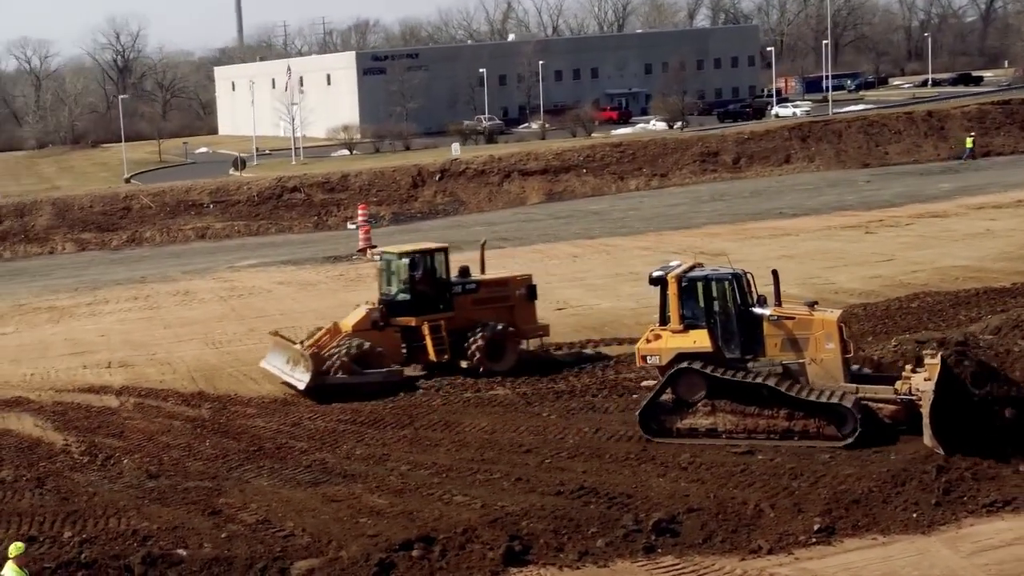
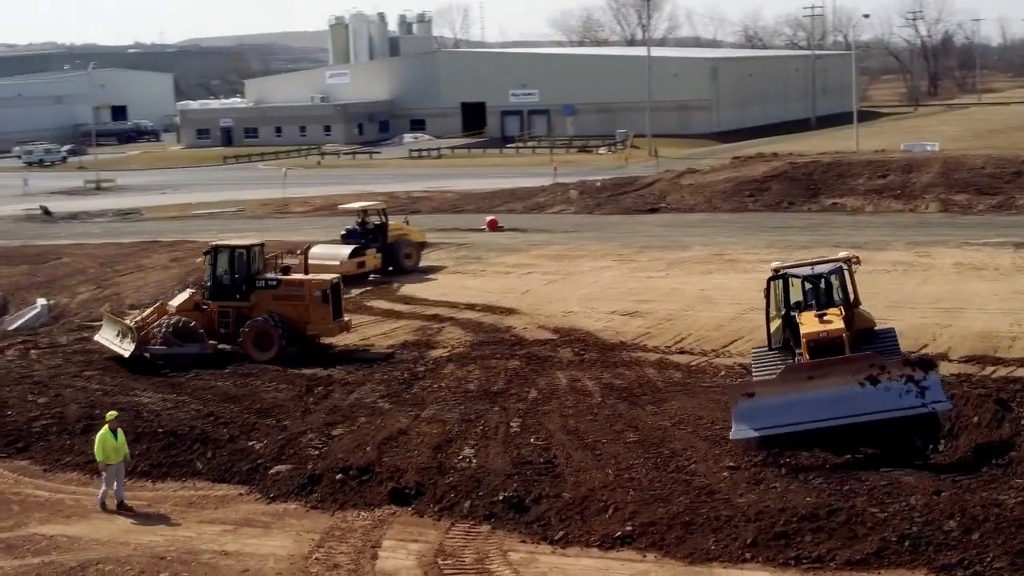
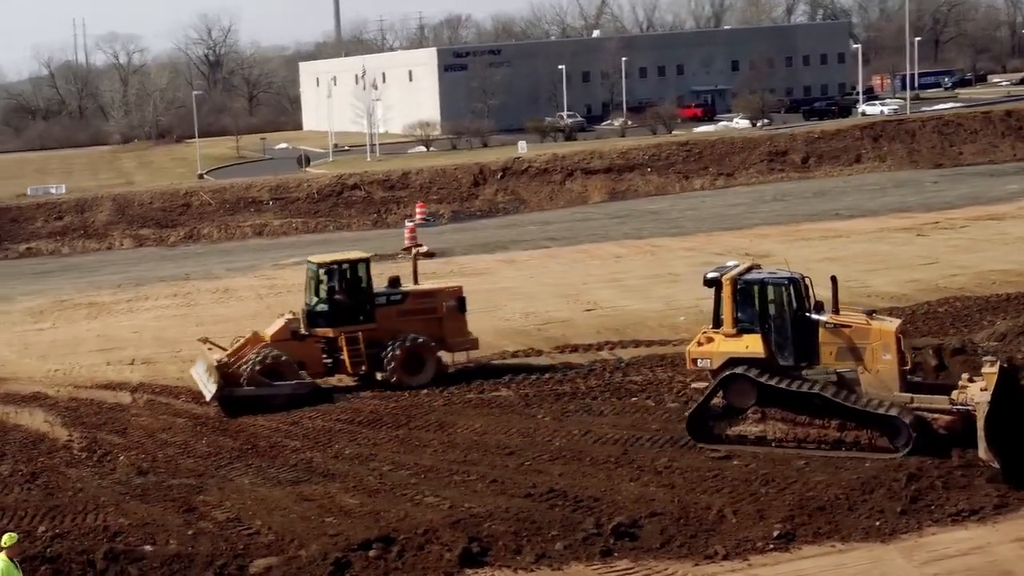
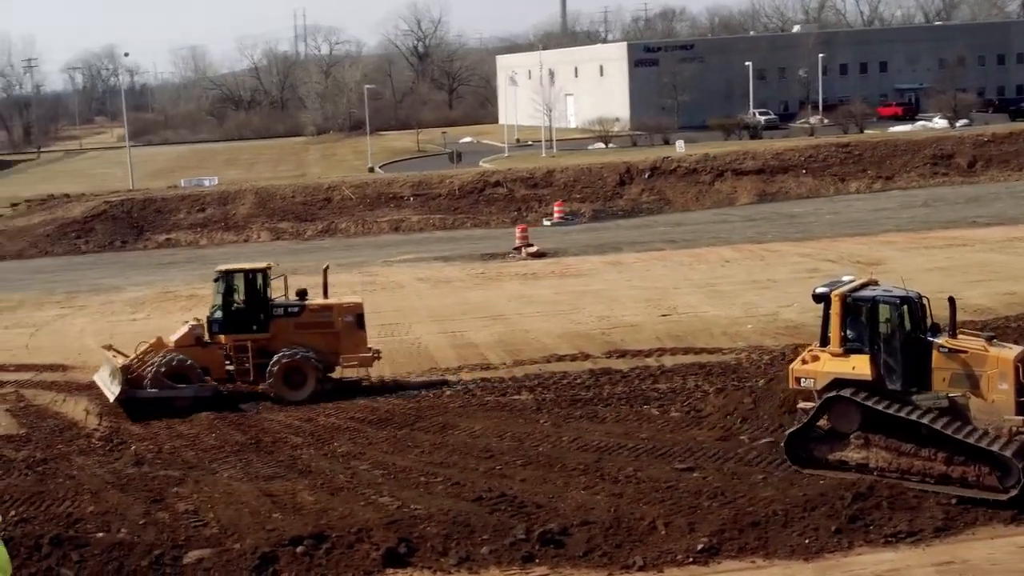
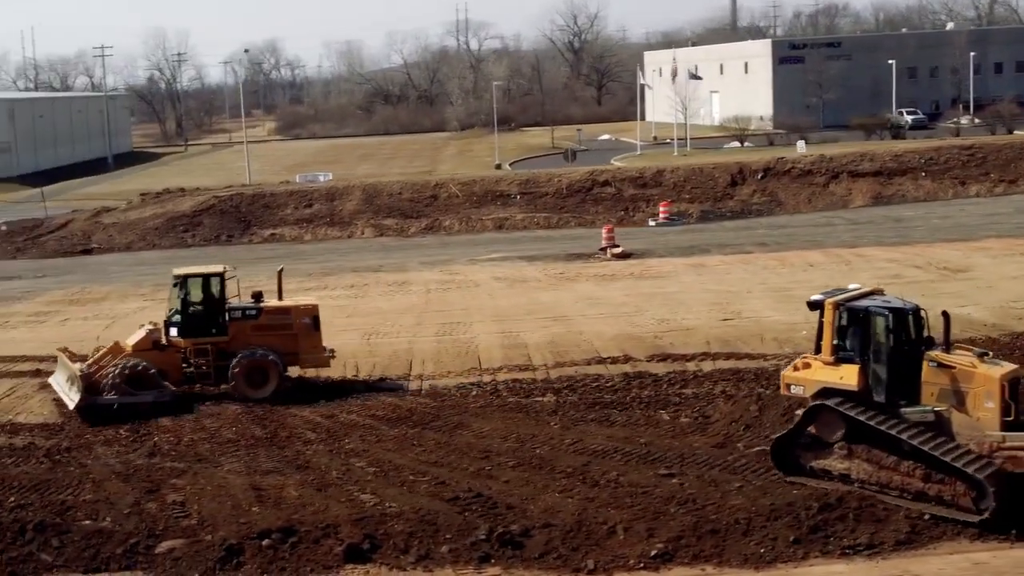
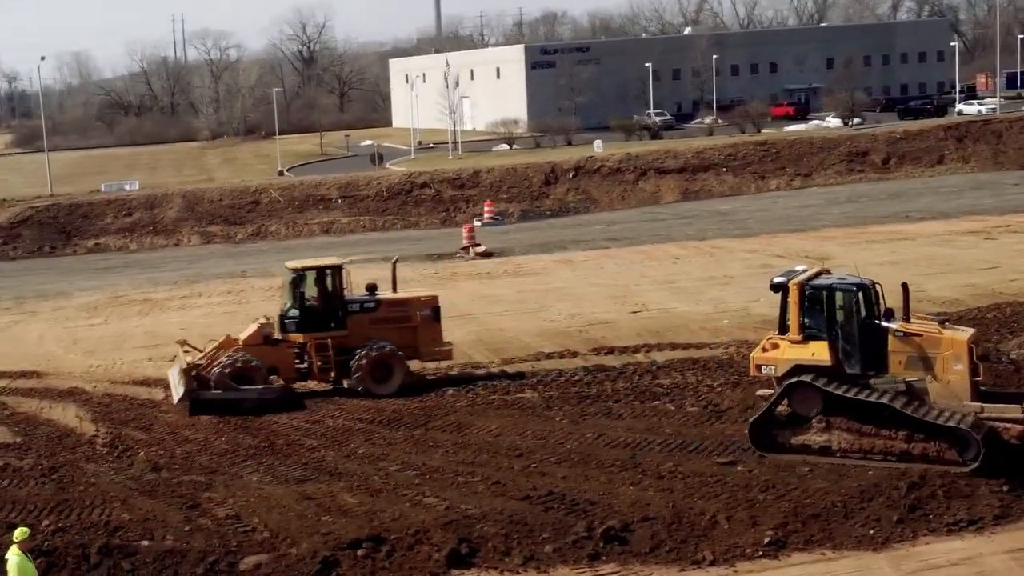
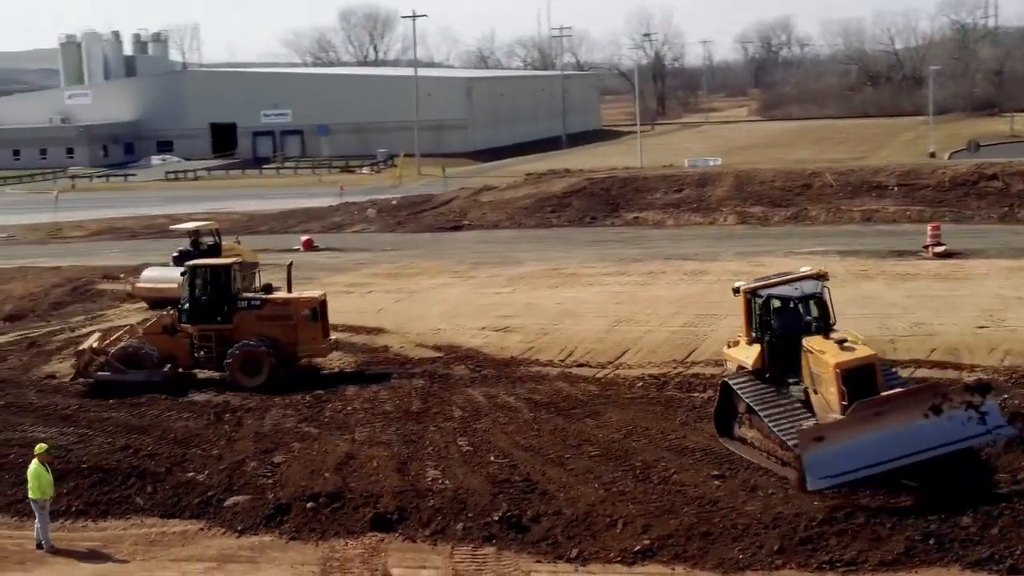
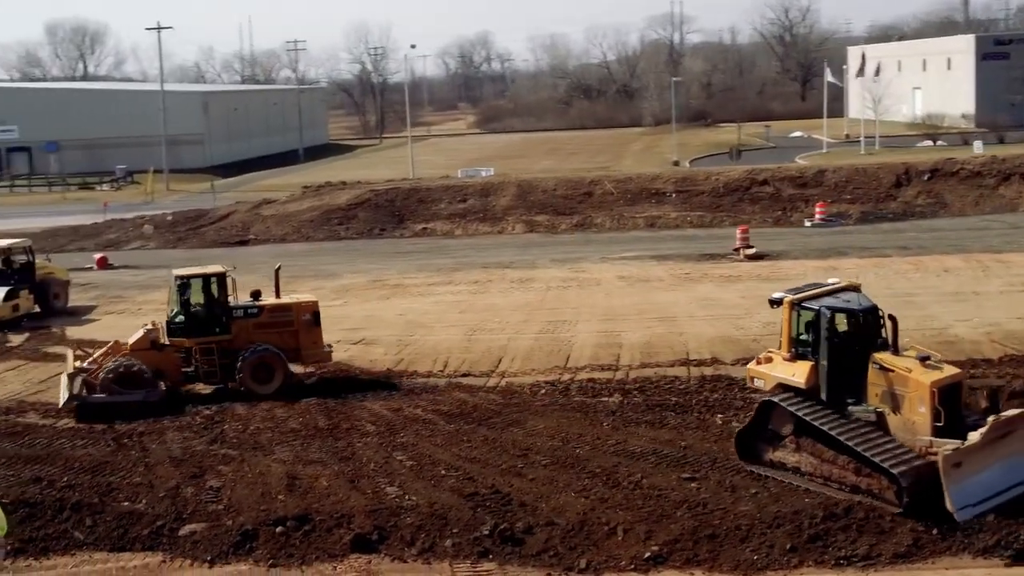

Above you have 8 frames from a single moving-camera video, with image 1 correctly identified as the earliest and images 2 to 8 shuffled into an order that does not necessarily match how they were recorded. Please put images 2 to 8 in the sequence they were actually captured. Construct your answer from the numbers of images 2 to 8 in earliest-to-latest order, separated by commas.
3, 6, 4, 5, 8, 7, 2
